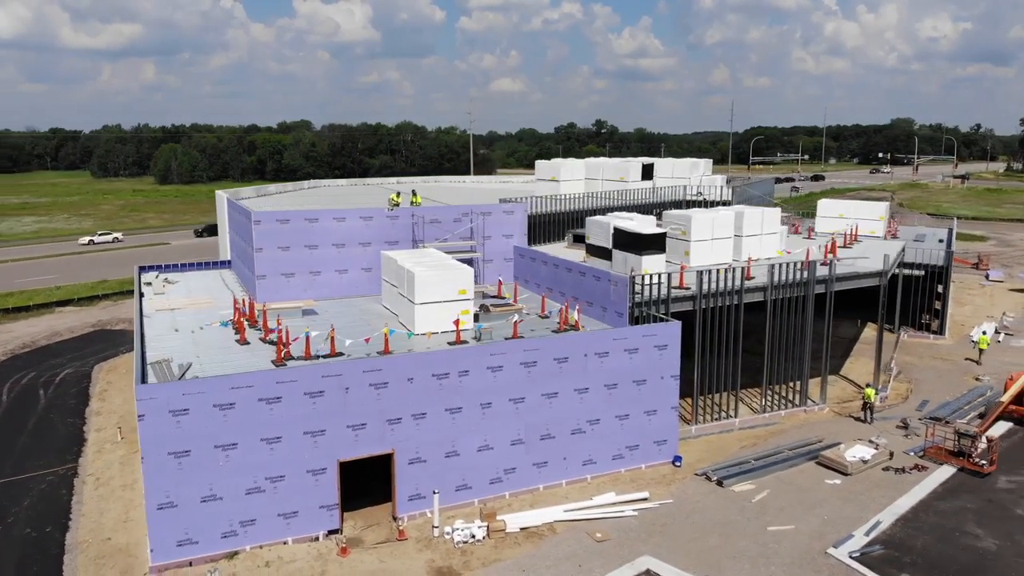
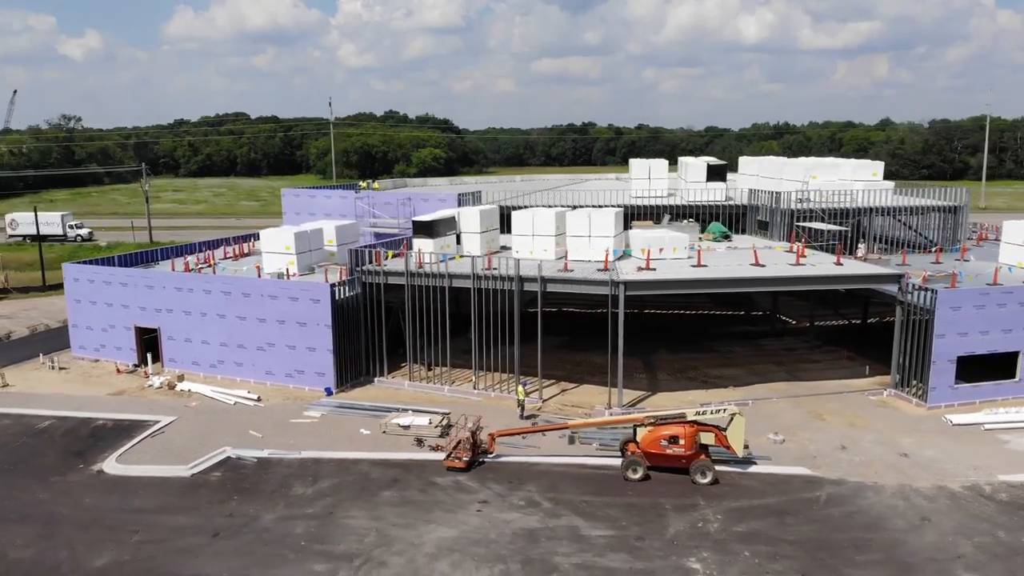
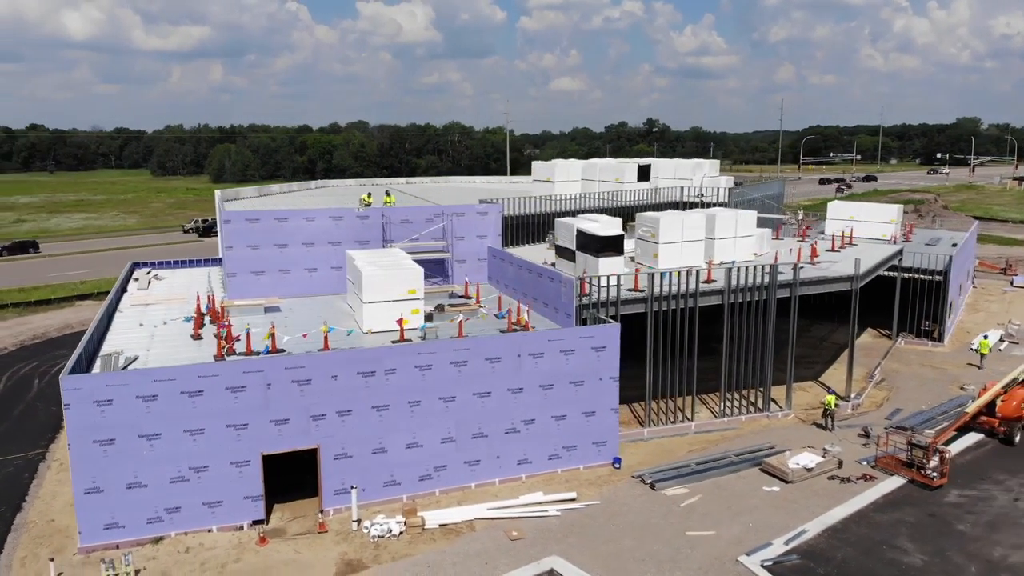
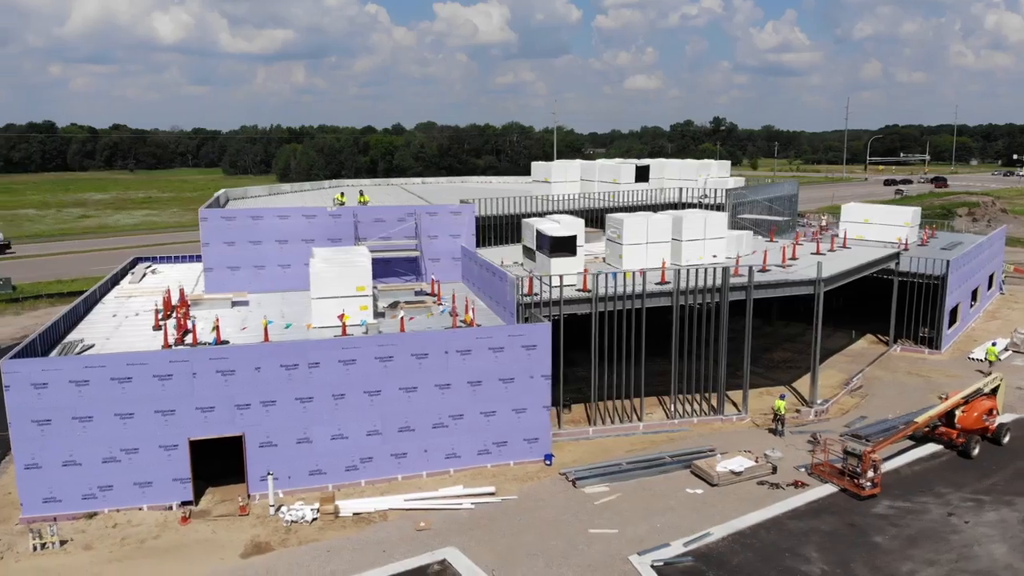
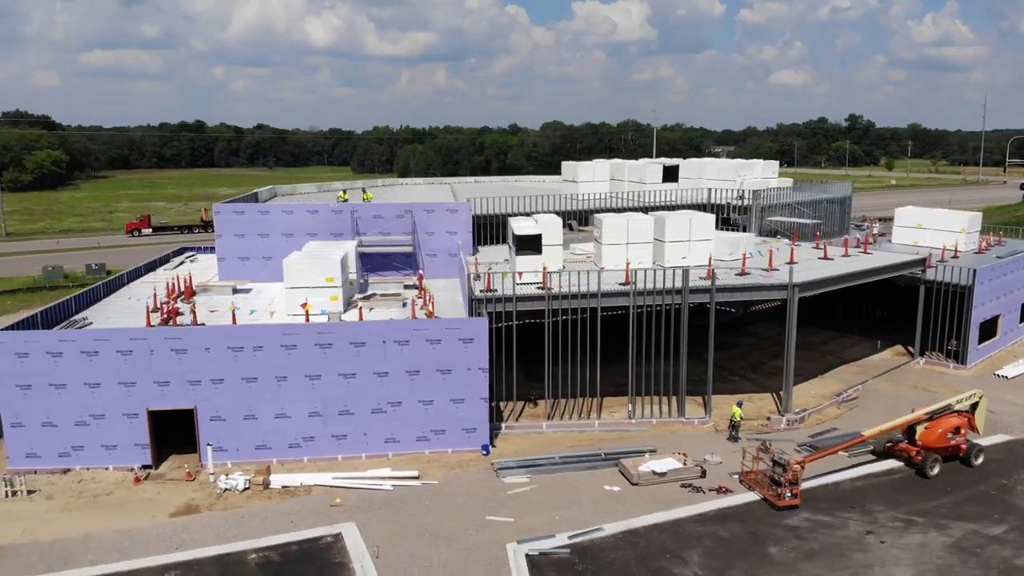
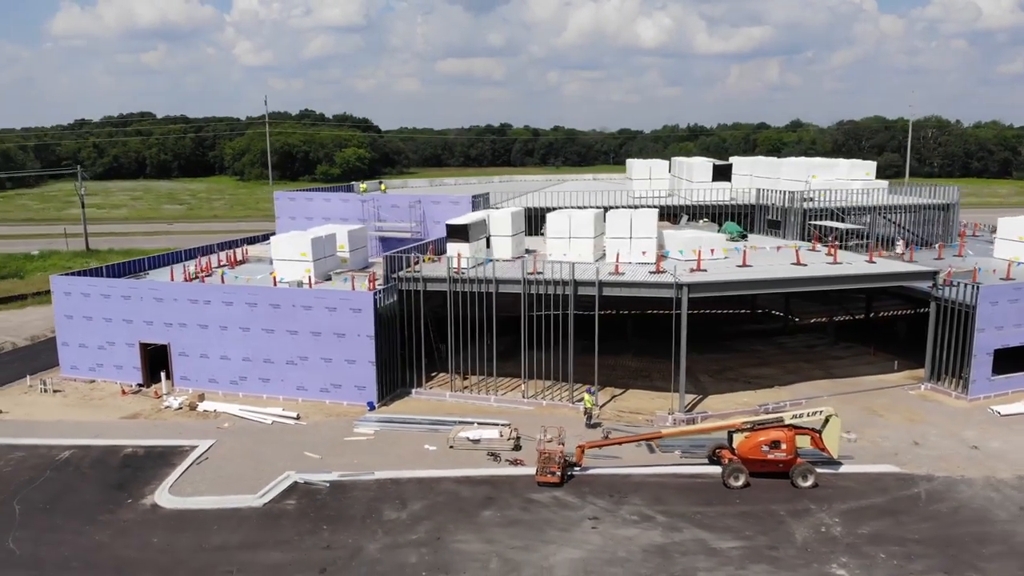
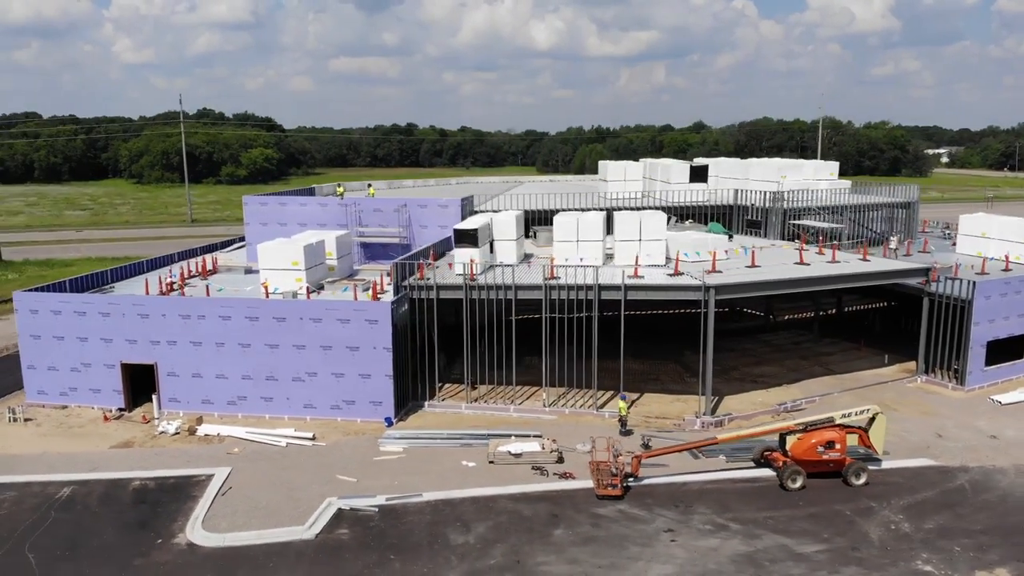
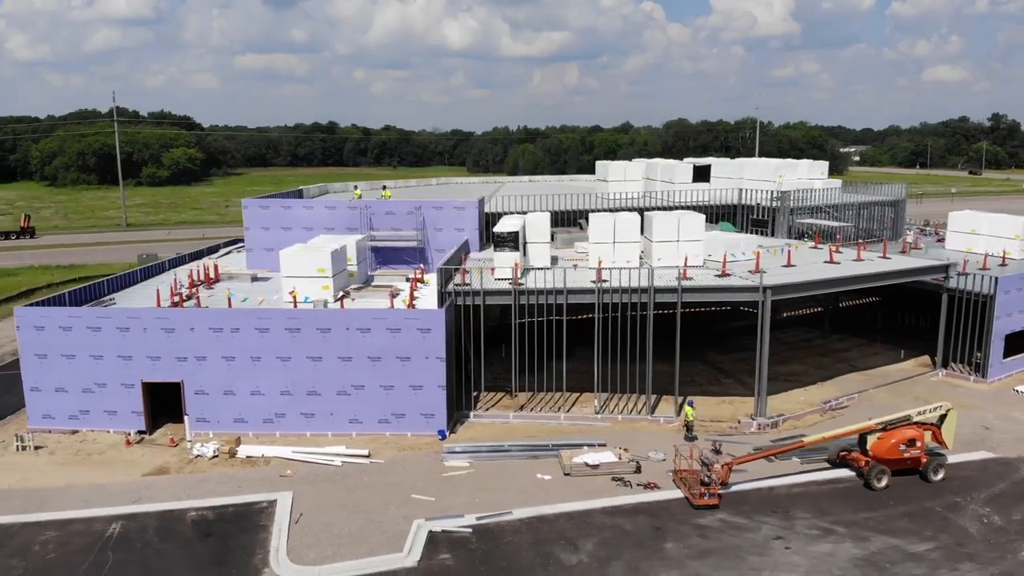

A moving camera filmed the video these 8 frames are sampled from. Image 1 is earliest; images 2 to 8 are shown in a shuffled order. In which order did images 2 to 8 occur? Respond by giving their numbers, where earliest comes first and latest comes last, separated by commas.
3, 4, 5, 8, 7, 6, 2
